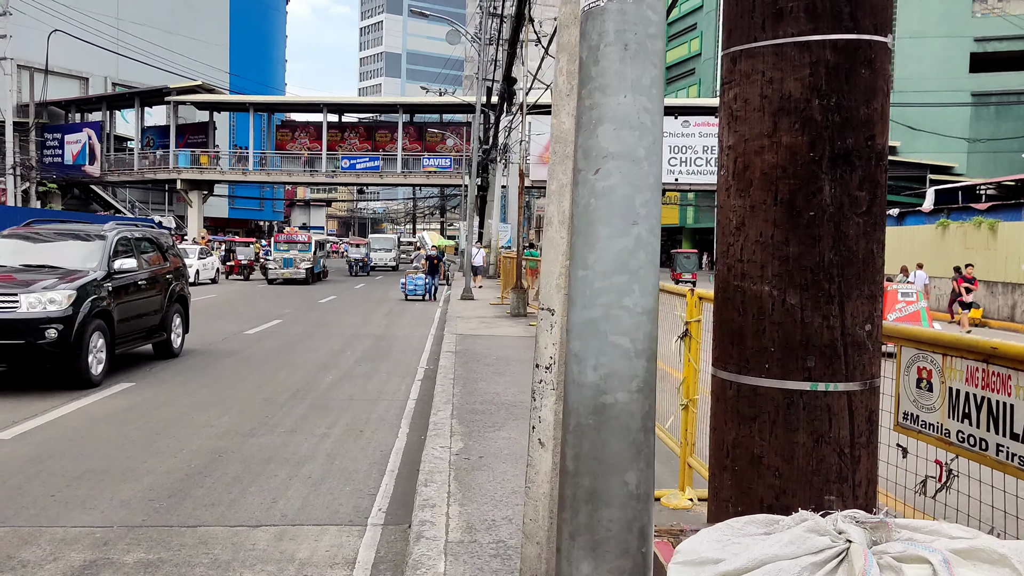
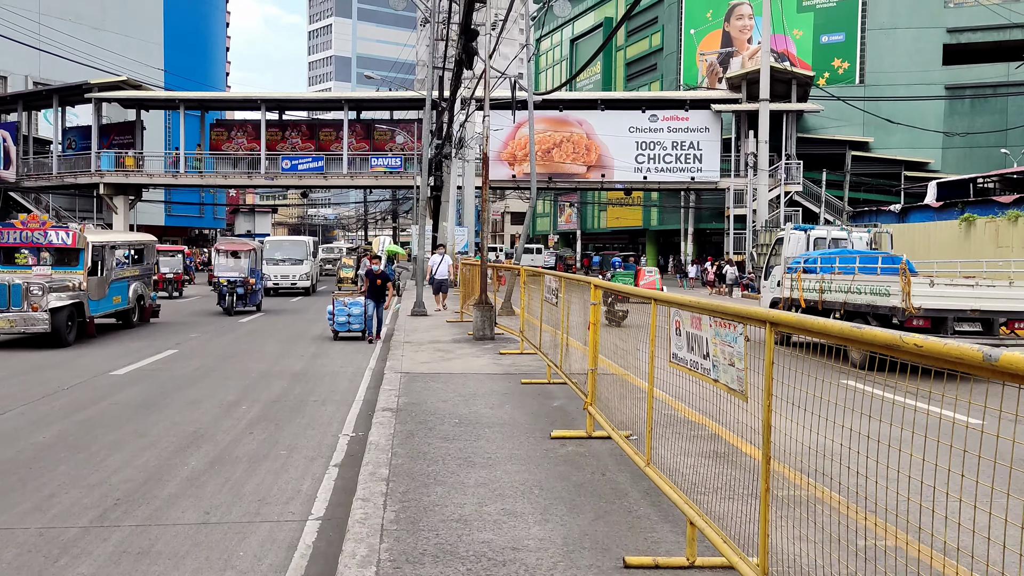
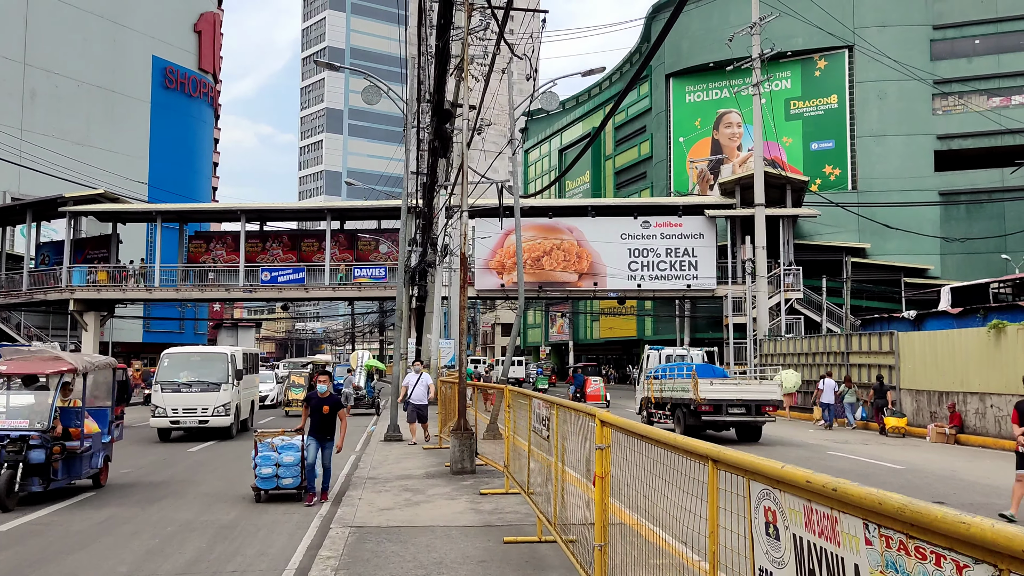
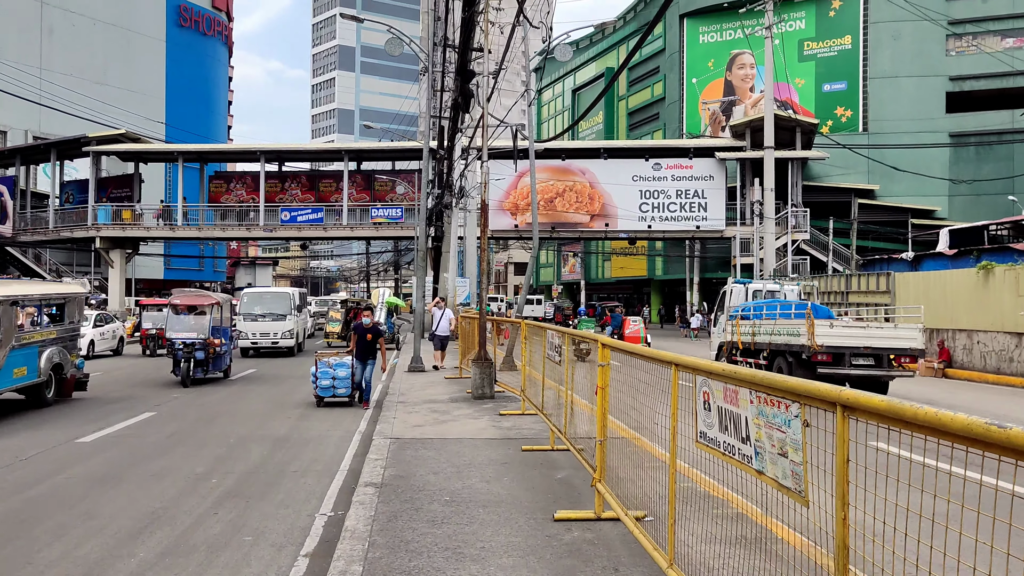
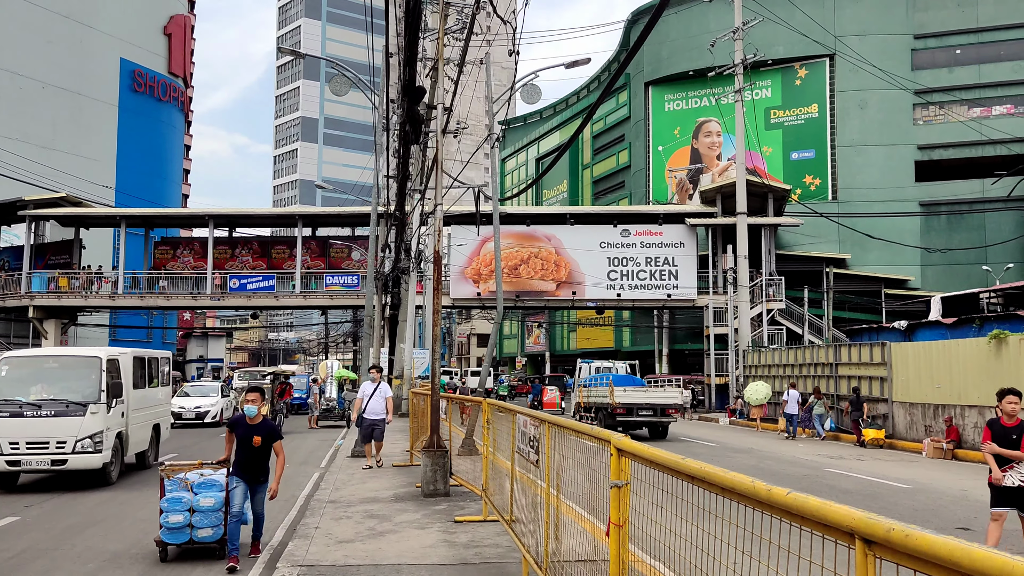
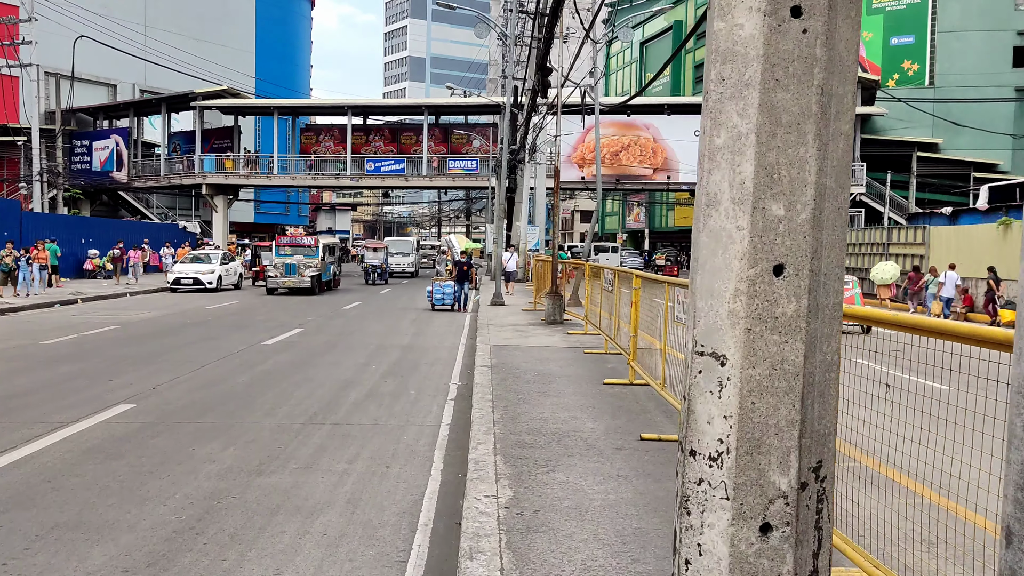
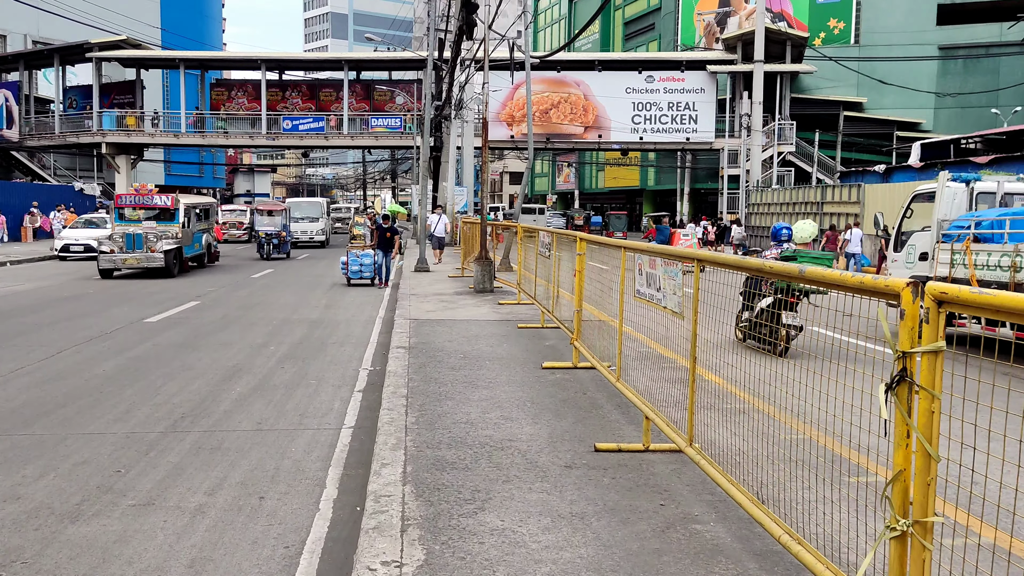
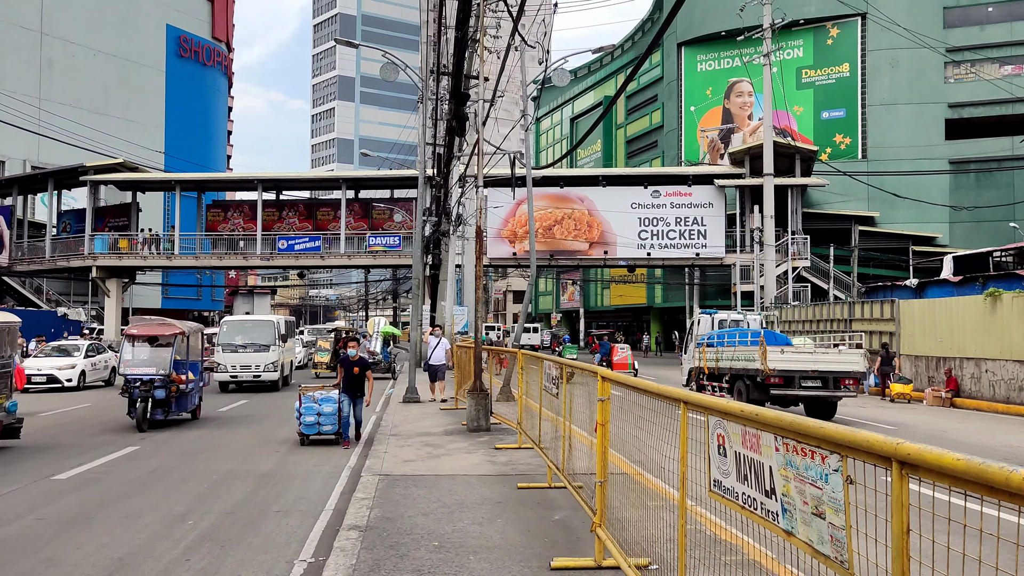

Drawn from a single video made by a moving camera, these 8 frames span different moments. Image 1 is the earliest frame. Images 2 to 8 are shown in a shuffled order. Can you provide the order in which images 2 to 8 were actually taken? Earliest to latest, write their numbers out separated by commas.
6, 7, 2, 4, 8, 3, 5
